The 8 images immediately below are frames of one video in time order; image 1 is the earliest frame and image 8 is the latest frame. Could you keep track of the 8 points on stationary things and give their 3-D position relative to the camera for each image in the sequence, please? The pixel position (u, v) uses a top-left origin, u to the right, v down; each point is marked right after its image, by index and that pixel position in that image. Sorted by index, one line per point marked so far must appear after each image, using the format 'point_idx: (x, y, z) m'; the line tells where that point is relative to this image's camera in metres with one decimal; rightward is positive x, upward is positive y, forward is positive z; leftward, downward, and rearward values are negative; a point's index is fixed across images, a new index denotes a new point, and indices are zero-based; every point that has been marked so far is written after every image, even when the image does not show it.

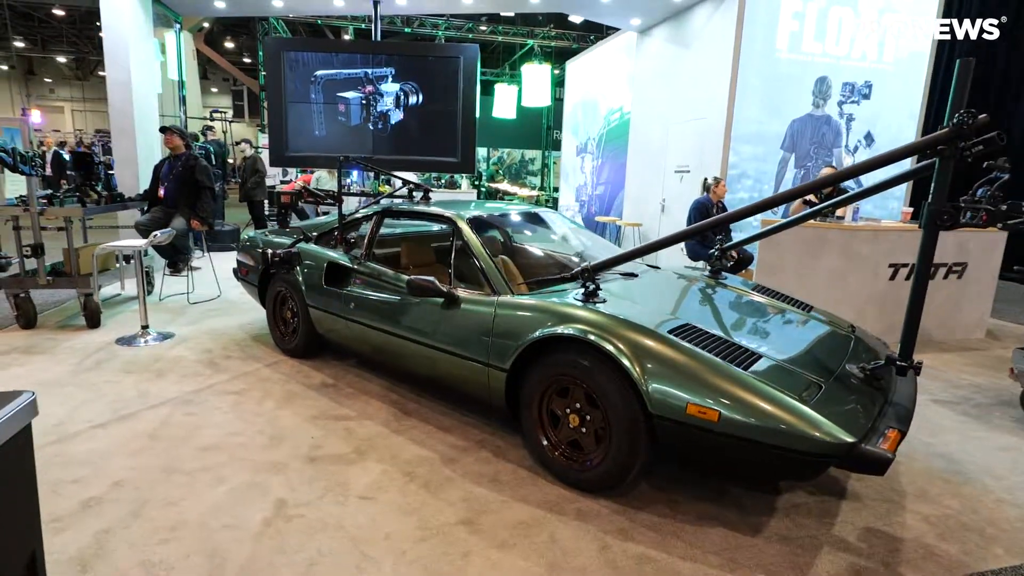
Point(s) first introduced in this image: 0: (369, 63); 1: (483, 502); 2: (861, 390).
0: (-1.7, +2.7, +6.3) m
1: (-0.1, -0.9, +2.1) m
2: (+1.4, -0.4, +2.1) m
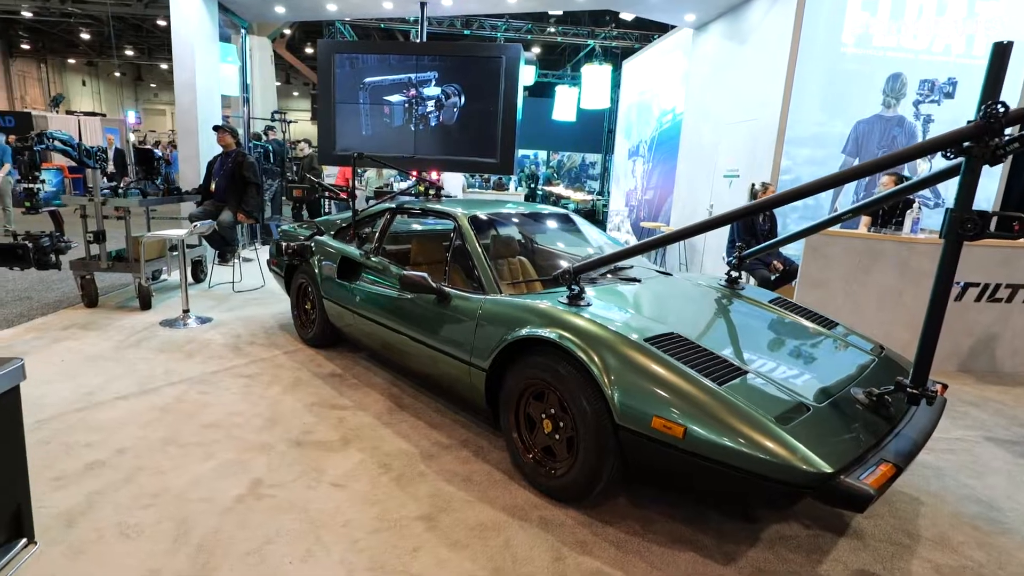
0: (-1.2, +2.7, +6.5) m
1: (-0.3, -0.9, +2.1) m
2: (+1.3, -0.5, +1.9) m
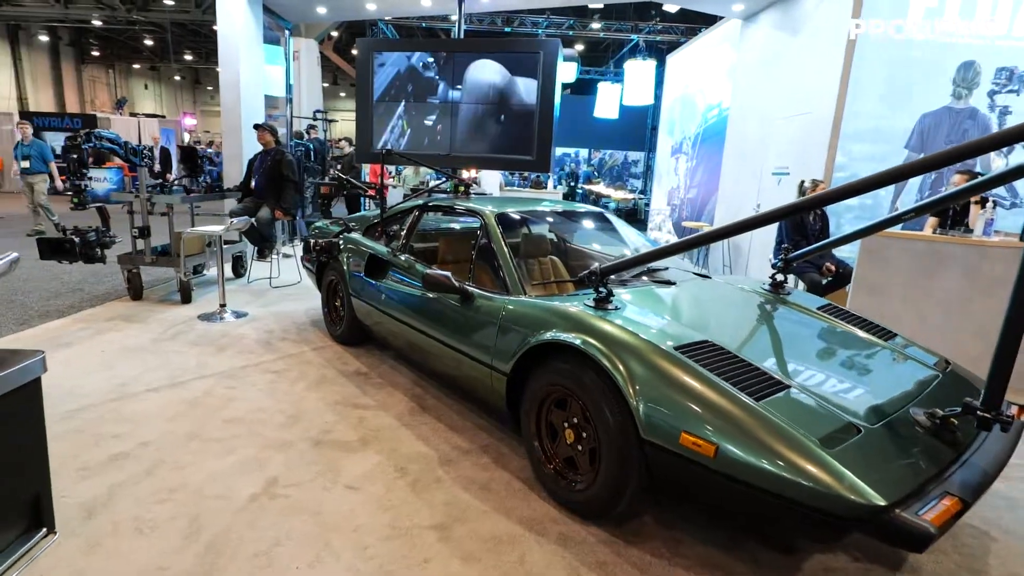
0: (-0.7, +2.7, +6.4) m
1: (-0.2, -0.9, +2.0) m
2: (+1.3, -0.5, +1.7) m
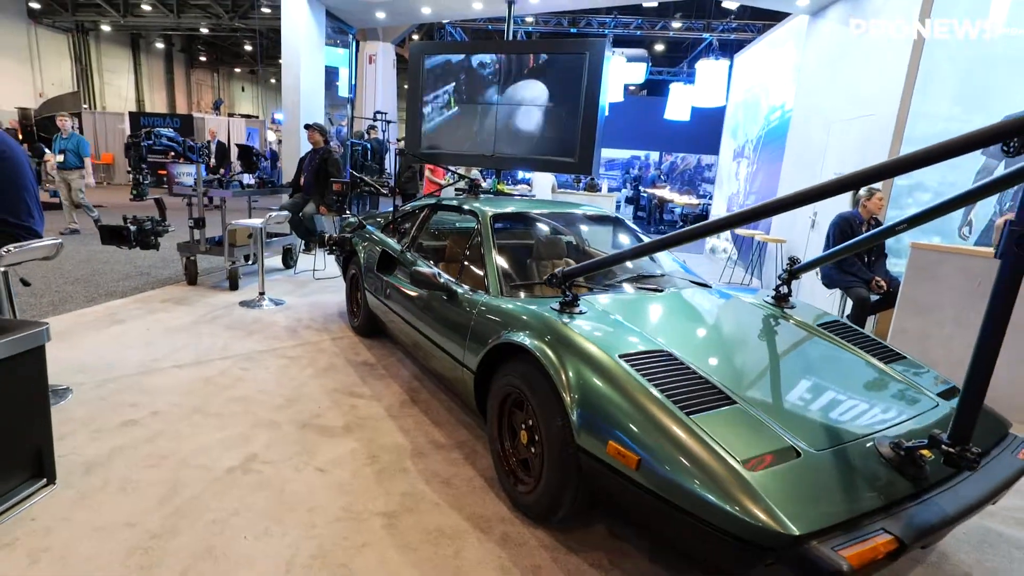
0: (-0.2, +2.7, +6.5) m
1: (-0.4, -0.8, +2.1) m
2: (+1.1, -0.5, +1.6) m
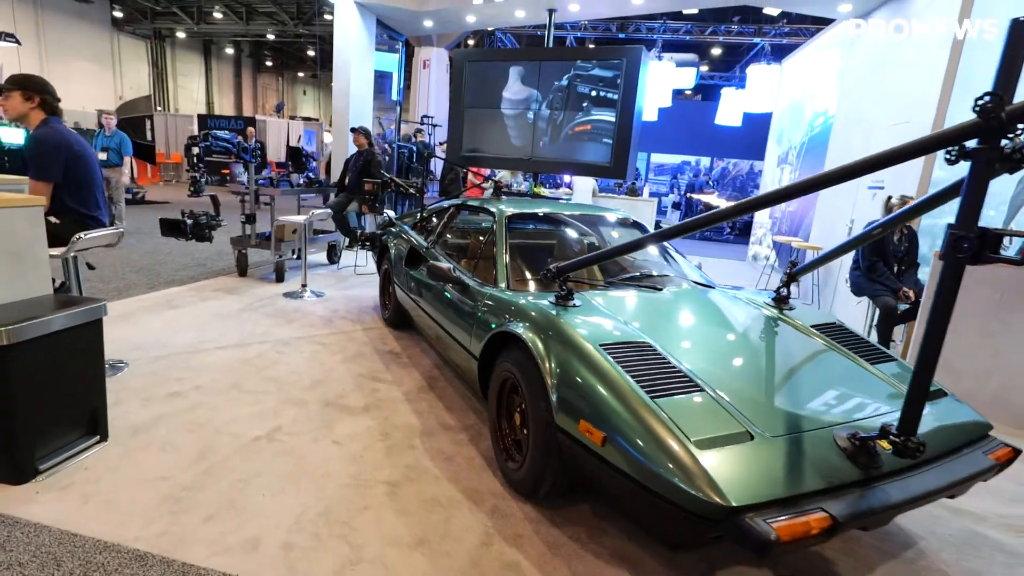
0: (+0.3, +2.7, +6.7) m
1: (-0.4, -0.8, +2.3) m
2: (+1.0, -0.5, +1.6) m
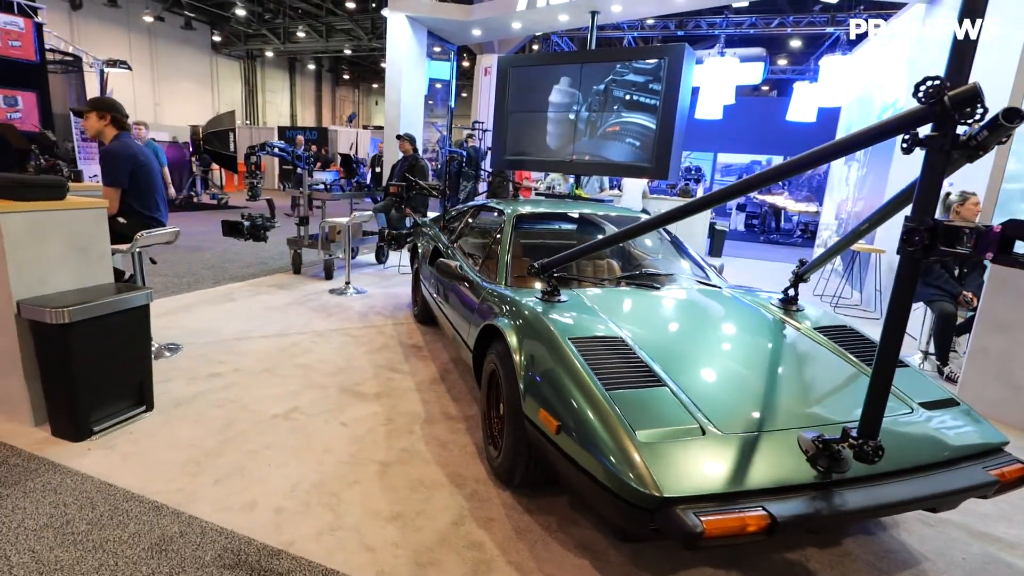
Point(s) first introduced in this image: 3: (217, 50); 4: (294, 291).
0: (+0.8, +2.7, +6.7) m
1: (-0.5, -0.8, +2.5) m
2: (+0.9, -0.5, +1.6) m
3: (-10.6, +8.5, +19.0) m
4: (-2.1, 0.0, +5.2) m
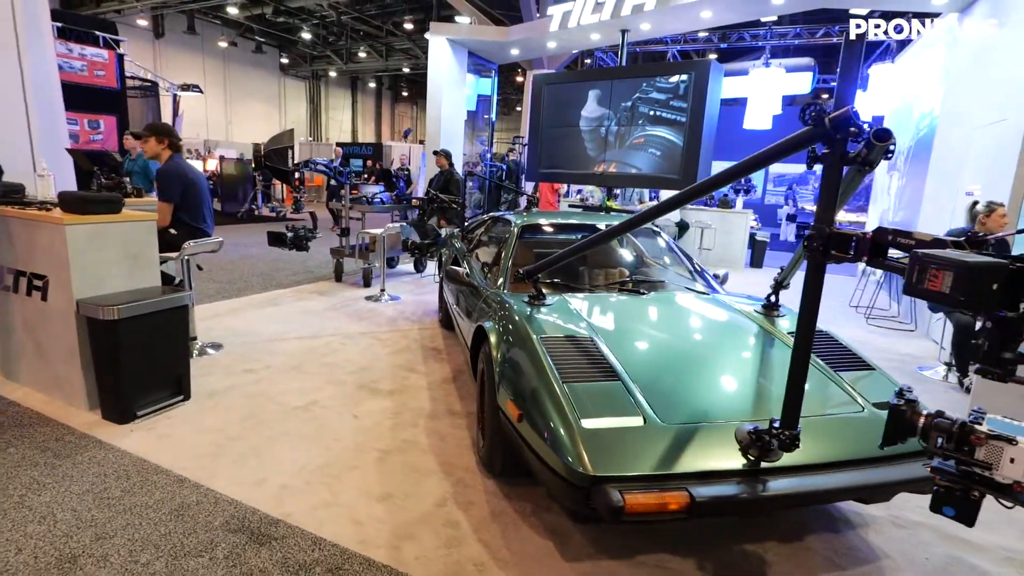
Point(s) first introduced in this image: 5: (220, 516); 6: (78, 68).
0: (+1.3, +2.6, +6.9) m
1: (-0.5, -0.8, +2.7) m
2: (+0.7, -0.5, +1.7) m
3: (-8.8, +8.3, +20.3) m
4: (-1.9, -0.1, +5.6) m
5: (-1.1, -0.9, +2.1) m
6: (-7.5, +3.8, +9.2) m
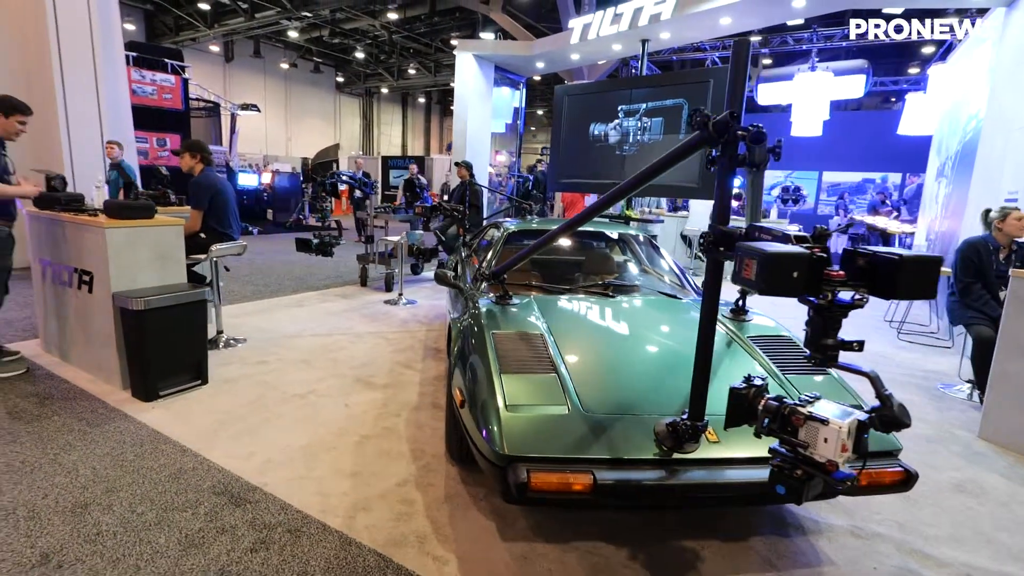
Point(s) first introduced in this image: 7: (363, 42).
0: (+1.5, +2.5, +7.0) m
1: (-0.7, -0.8, +2.9) m
2: (+0.5, -0.5, +1.8) m
3: (-7.2, +8.0, +21.4) m
4: (-1.8, -0.1, +6.0) m
5: (-1.3, -0.9, +2.3) m
6: (-7.0, +3.7, +10.1) m
7: (-4.9, +8.0, +17.2) m
